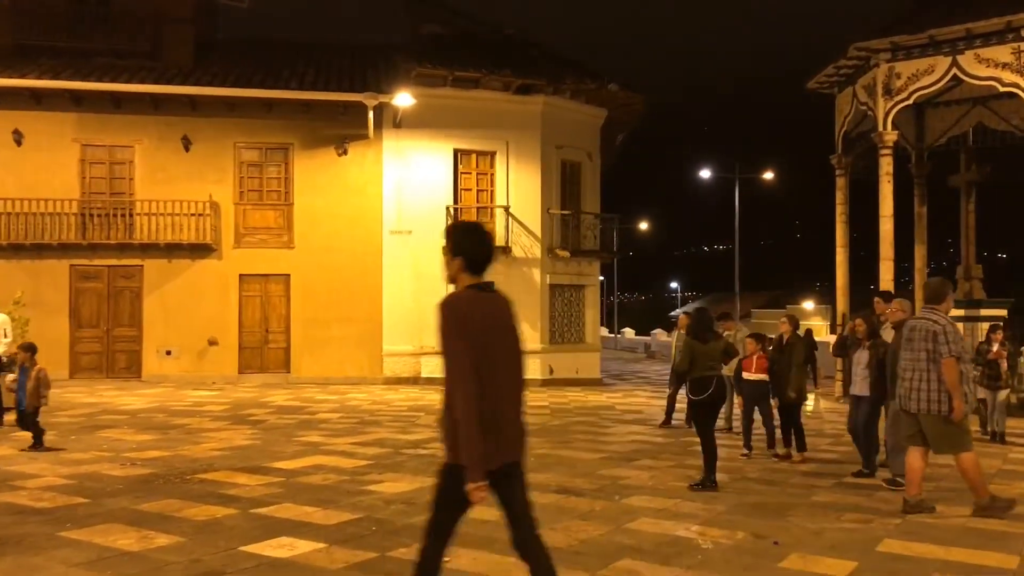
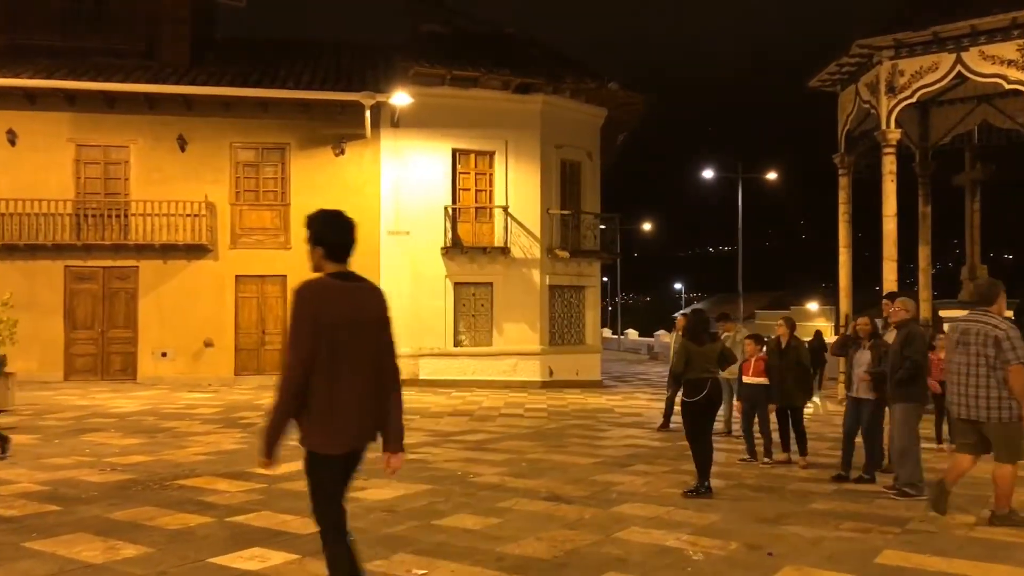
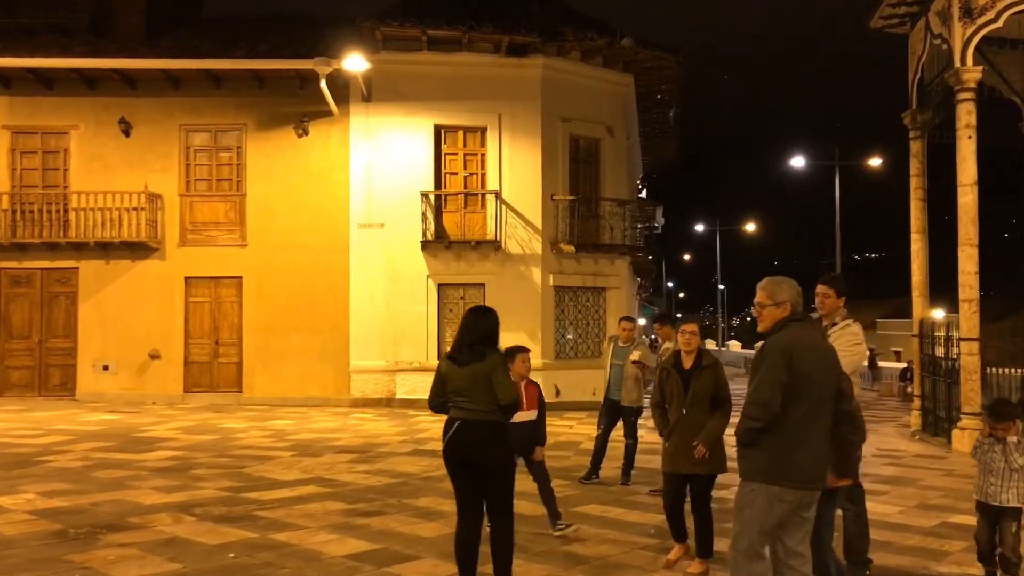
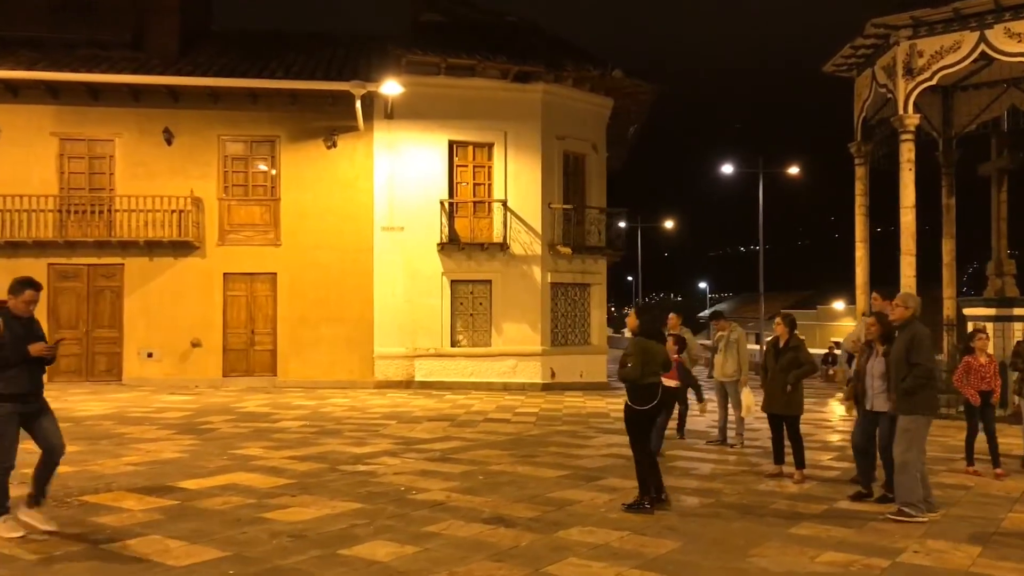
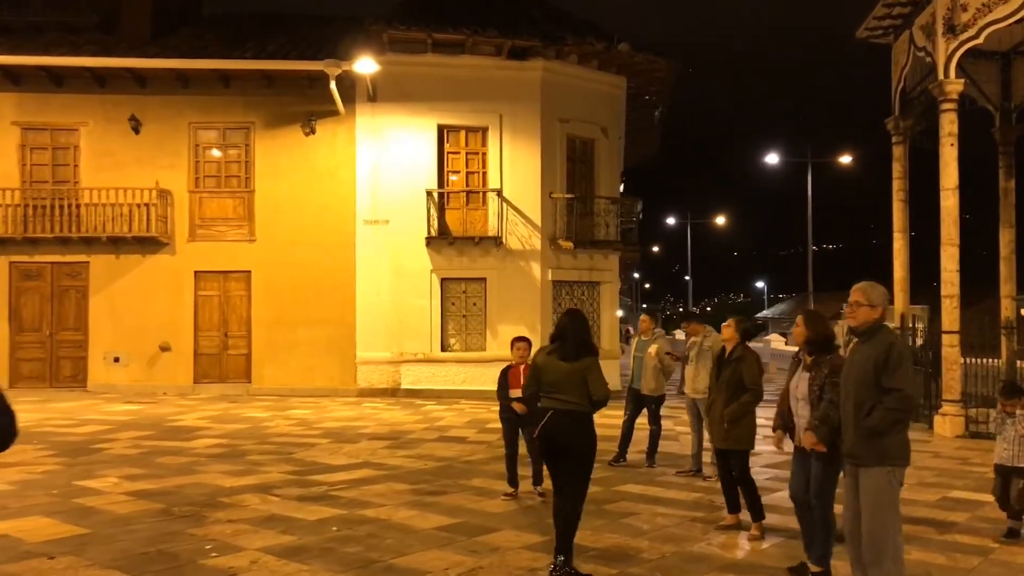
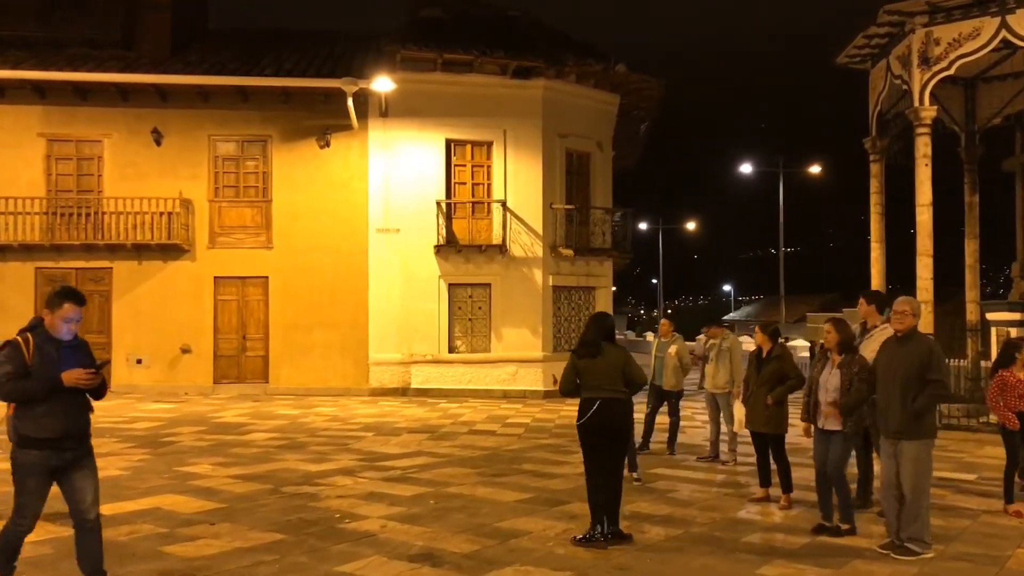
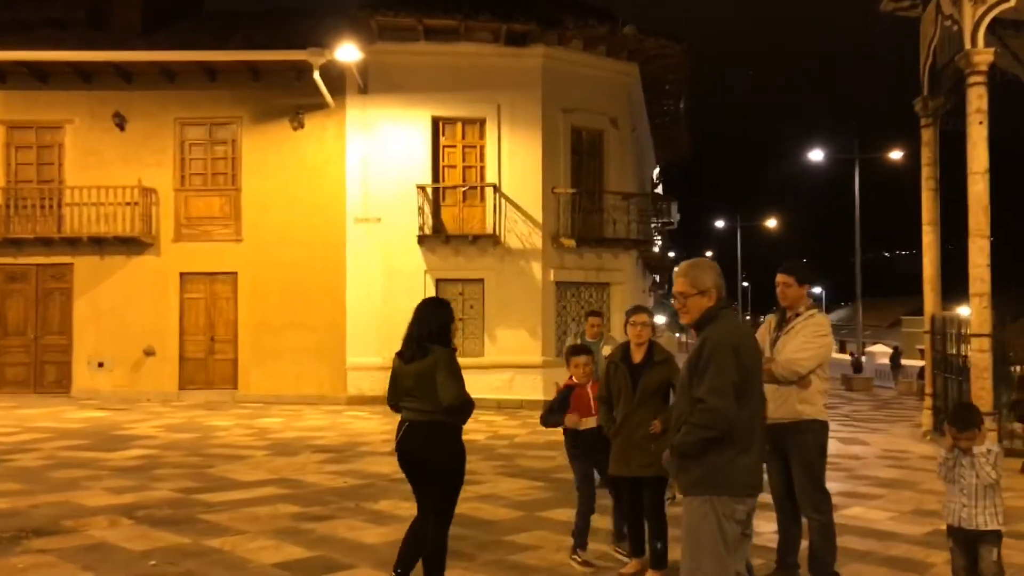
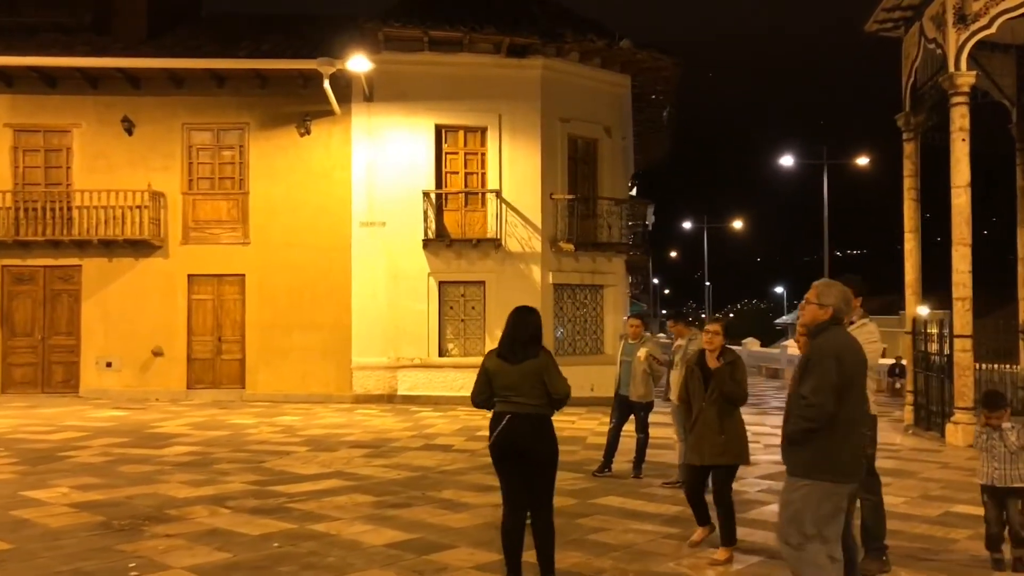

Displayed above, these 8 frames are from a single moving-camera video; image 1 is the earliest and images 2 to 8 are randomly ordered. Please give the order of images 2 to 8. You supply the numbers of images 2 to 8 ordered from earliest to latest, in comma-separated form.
2, 4, 6, 5, 8, 3, 7
